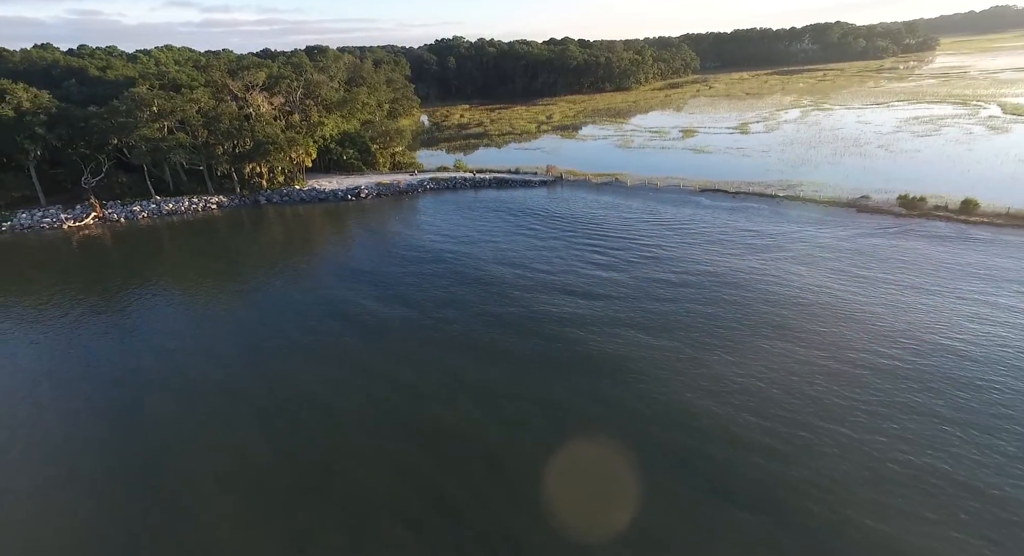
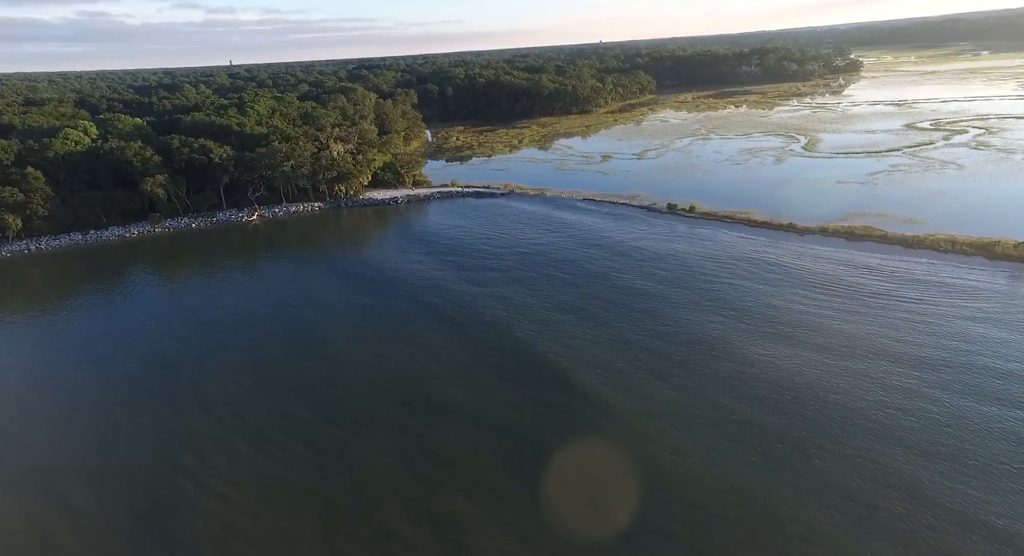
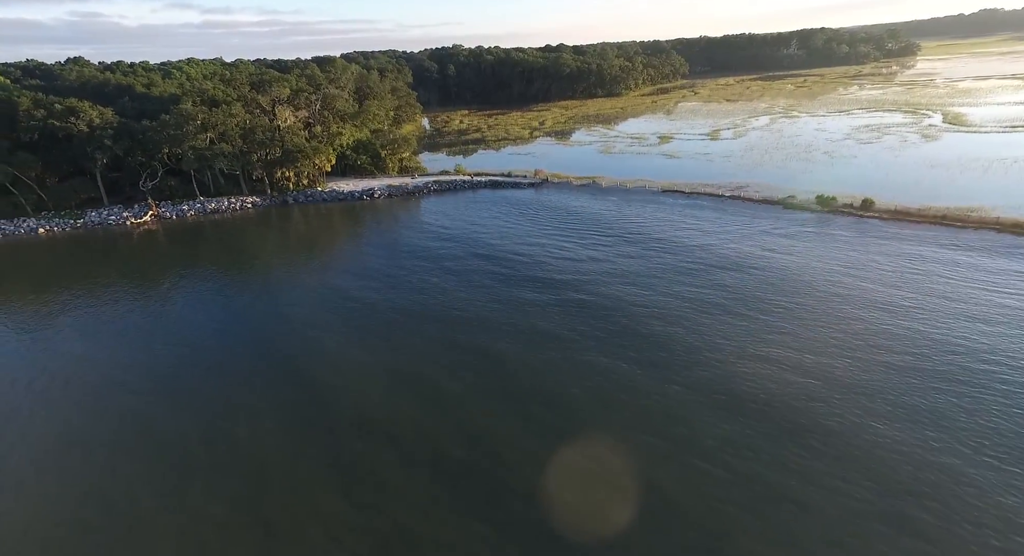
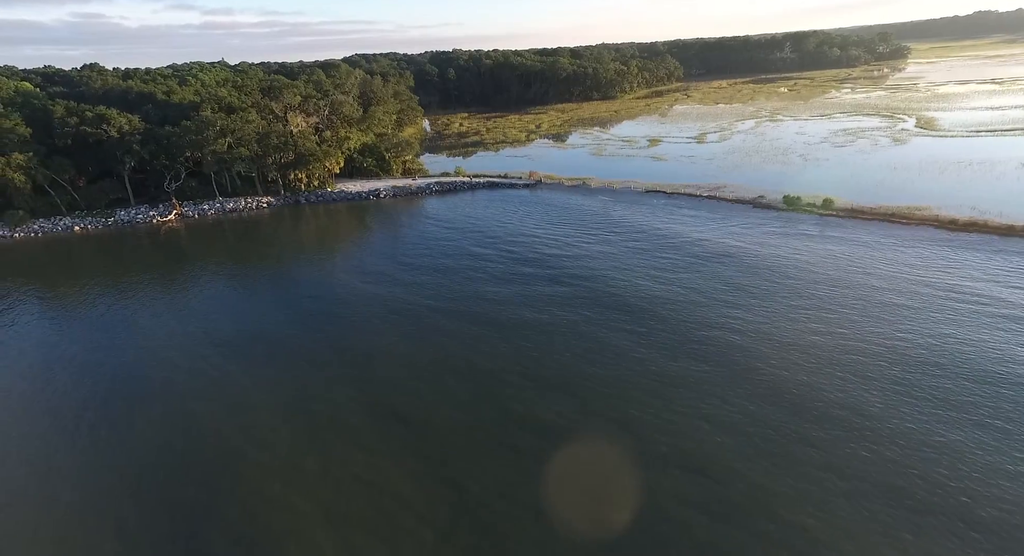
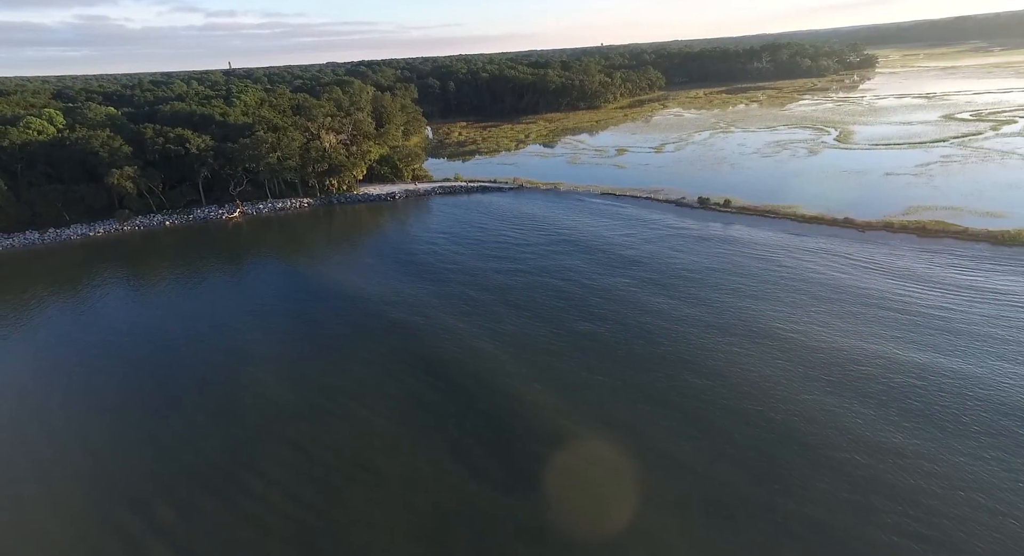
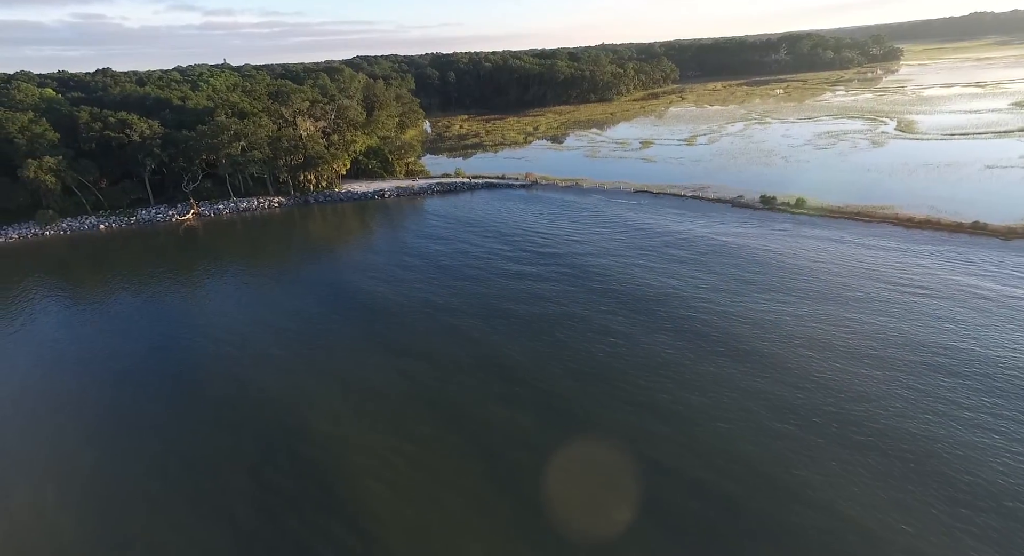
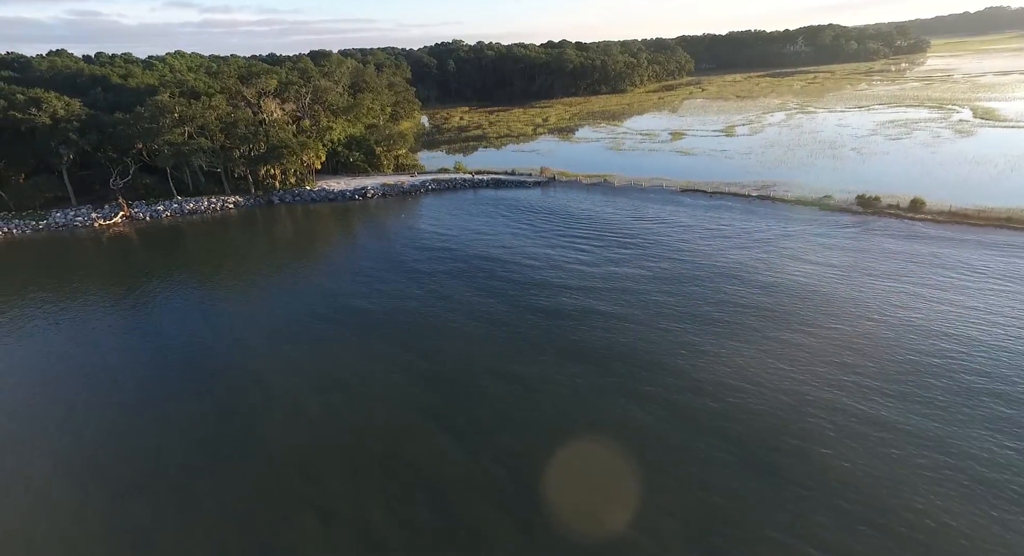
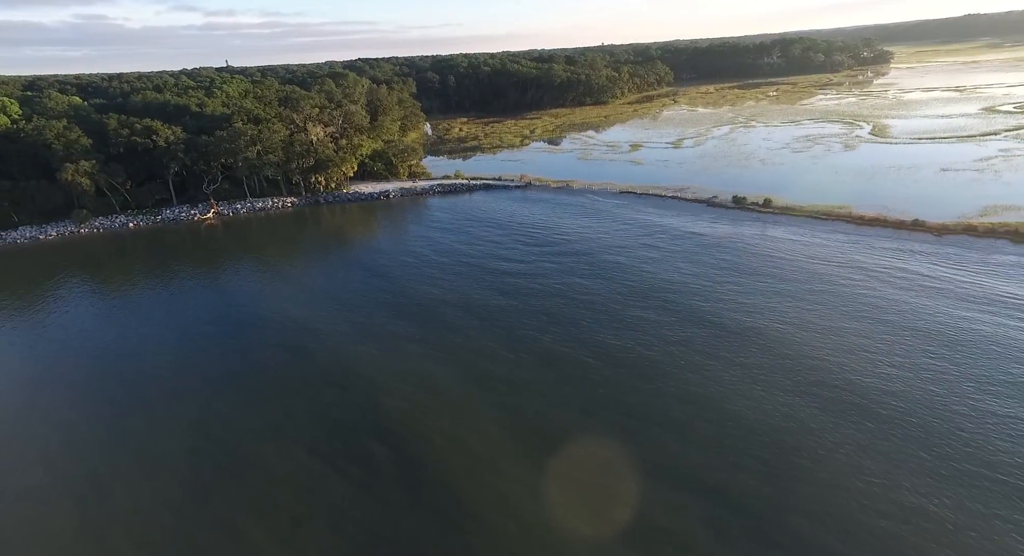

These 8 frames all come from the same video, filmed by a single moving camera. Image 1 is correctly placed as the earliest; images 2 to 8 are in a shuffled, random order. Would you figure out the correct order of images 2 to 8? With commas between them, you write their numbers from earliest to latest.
7, 3, 4, 6, 8, 5, 2
